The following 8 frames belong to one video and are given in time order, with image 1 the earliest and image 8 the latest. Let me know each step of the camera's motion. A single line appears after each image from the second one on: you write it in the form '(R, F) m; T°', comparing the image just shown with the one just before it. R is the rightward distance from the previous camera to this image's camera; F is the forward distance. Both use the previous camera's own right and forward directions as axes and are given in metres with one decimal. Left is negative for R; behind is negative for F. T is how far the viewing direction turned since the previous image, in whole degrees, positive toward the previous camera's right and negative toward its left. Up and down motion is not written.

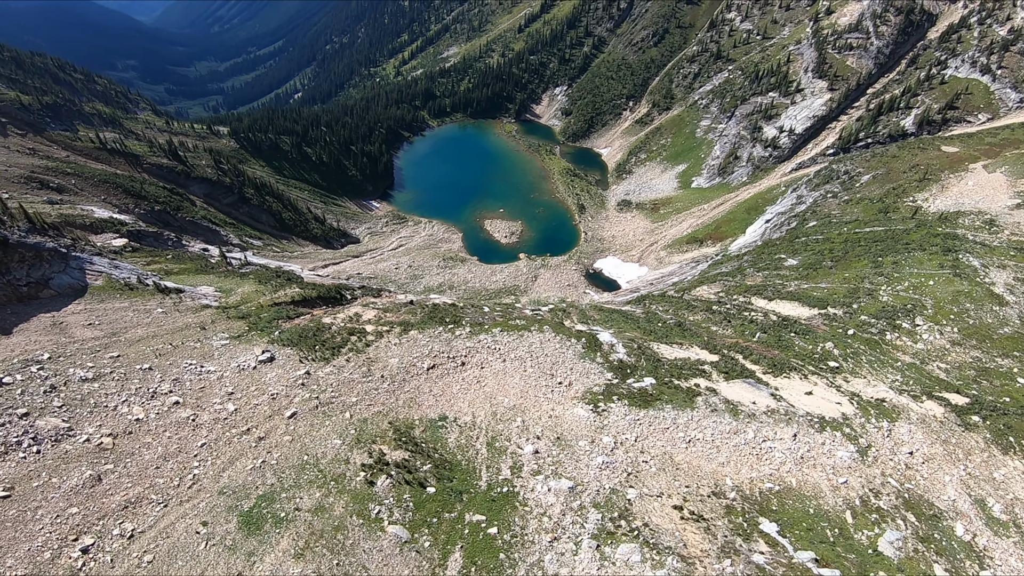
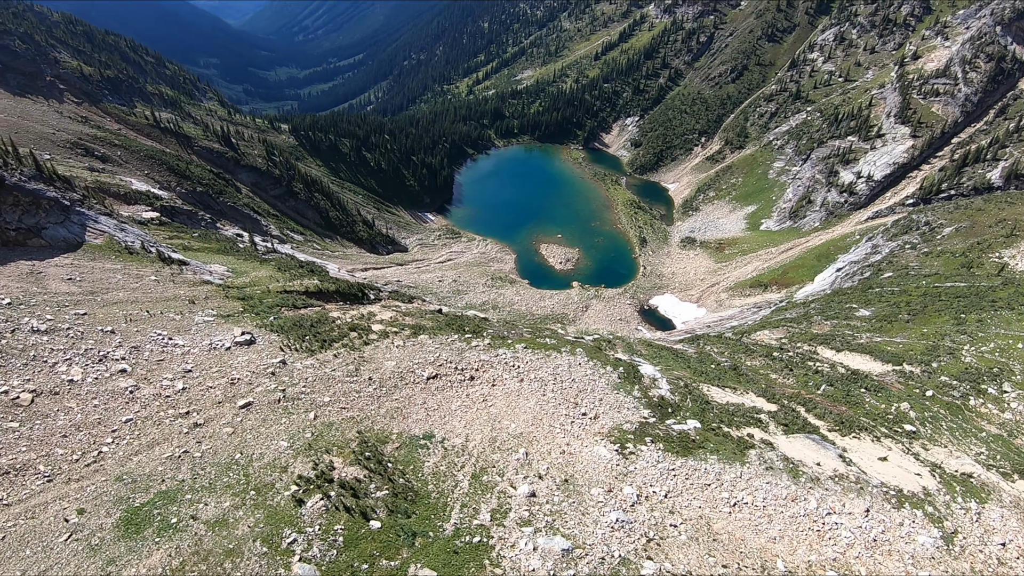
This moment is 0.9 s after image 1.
(+1.2, +5.9) m; -4°
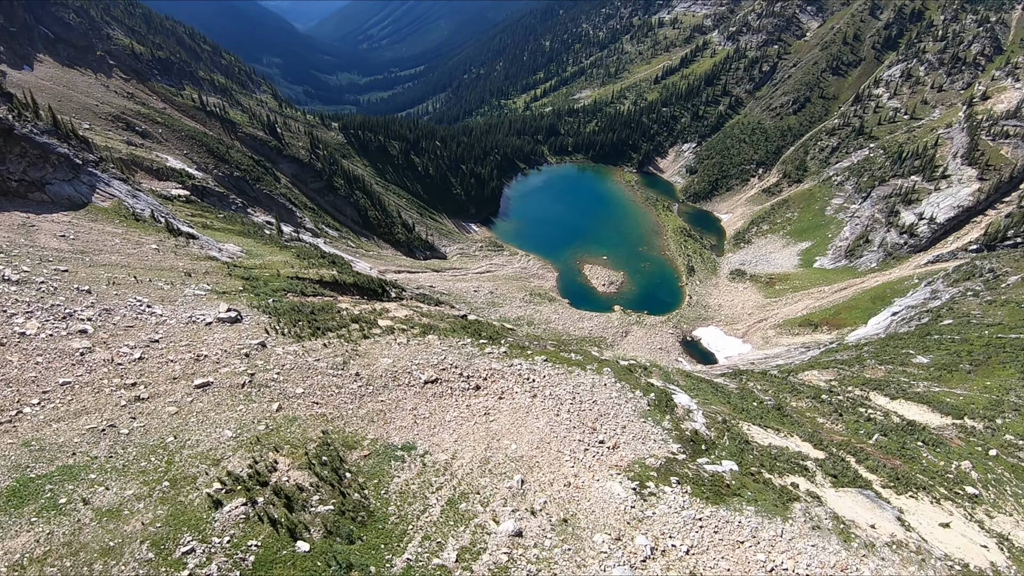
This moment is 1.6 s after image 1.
(+0.9, +4.1) m; -3°
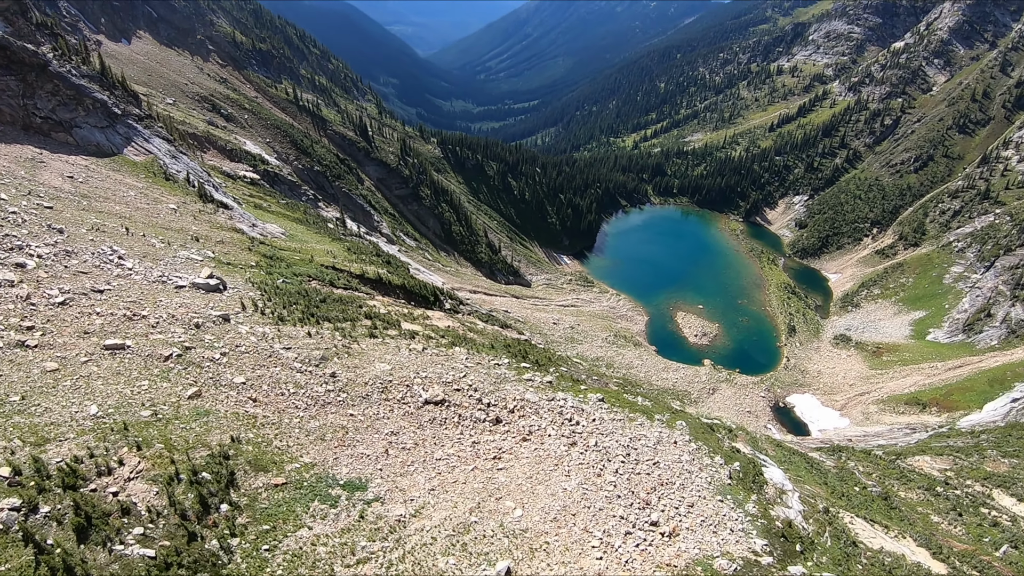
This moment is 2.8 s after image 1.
(+1.3, +7.3) m; -7°
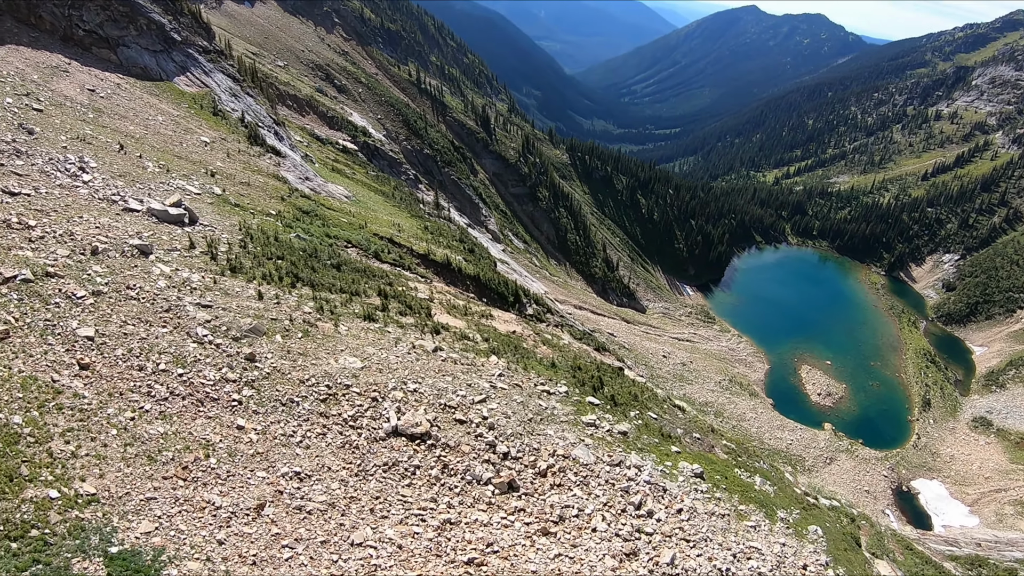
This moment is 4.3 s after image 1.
(+1.0, +8.3) m; -8°
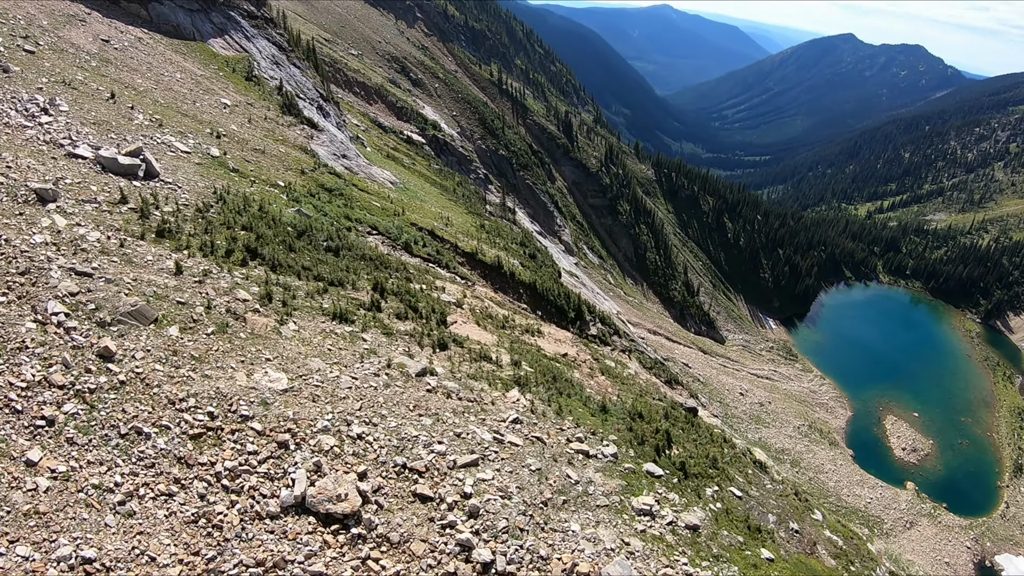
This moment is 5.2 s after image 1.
(+0.6, +5.2) m; -5°
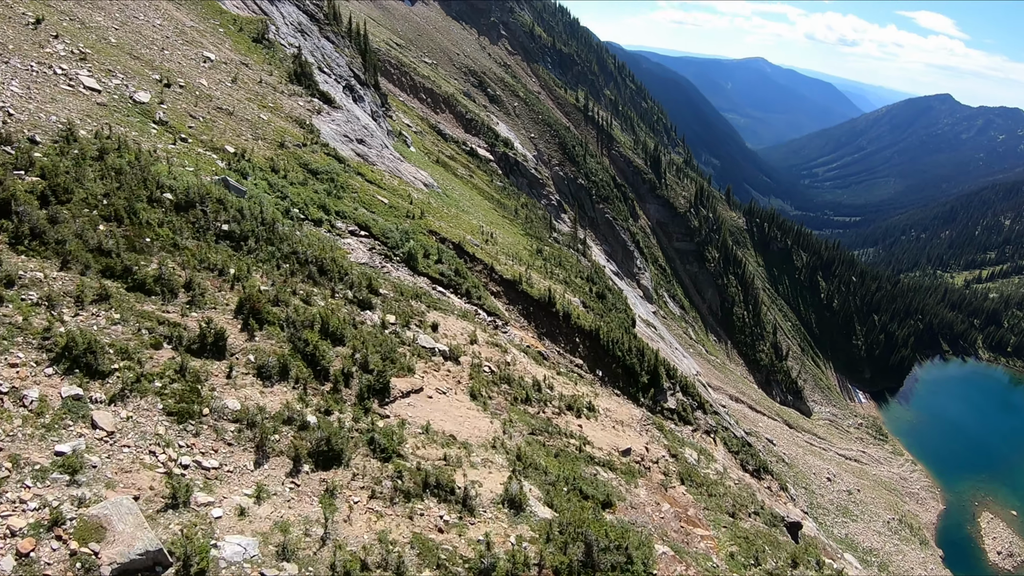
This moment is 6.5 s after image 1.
(+0.6, +7.1) m; -5°
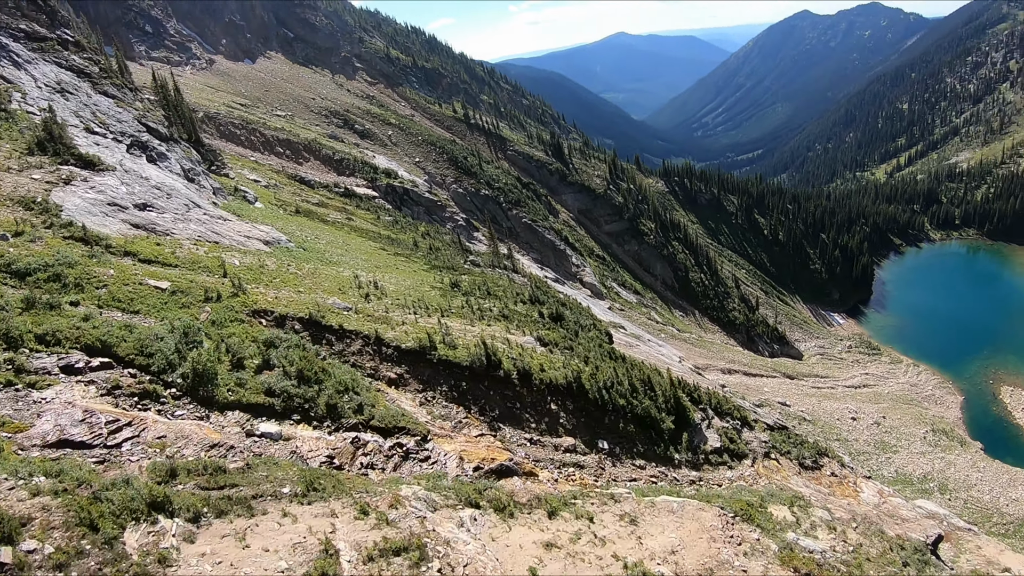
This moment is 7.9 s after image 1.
(+0.5, +6.7) m; +4°
